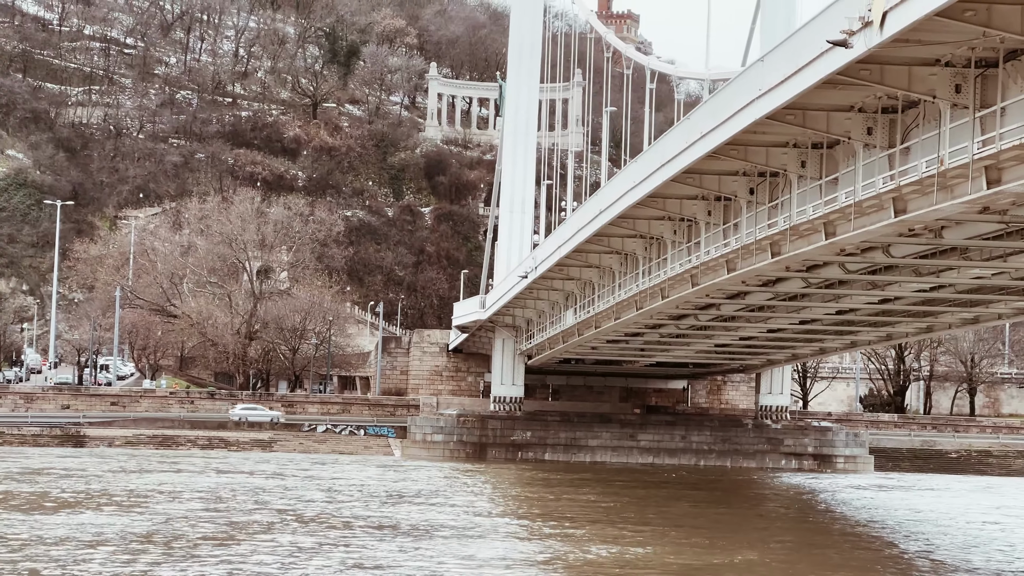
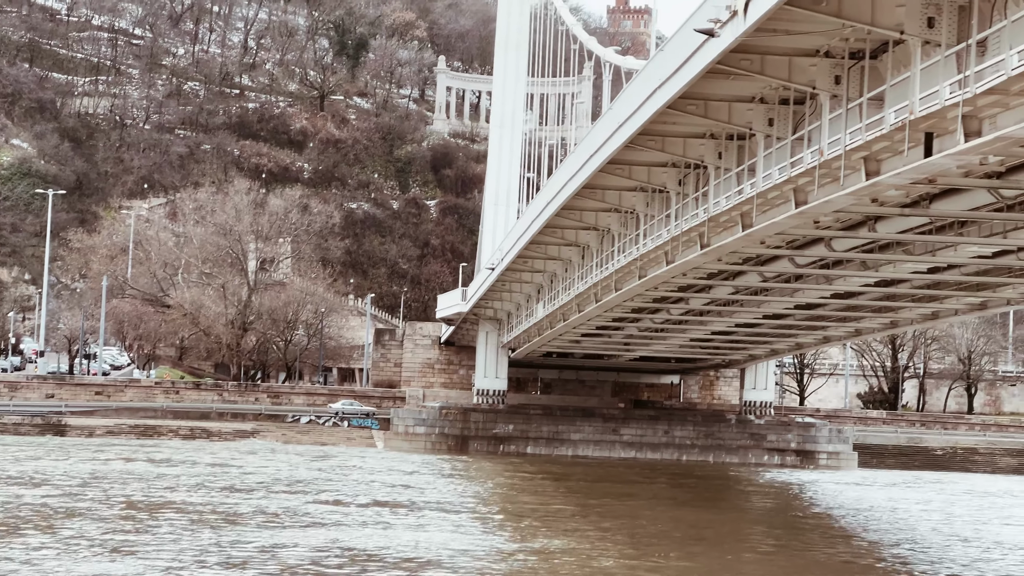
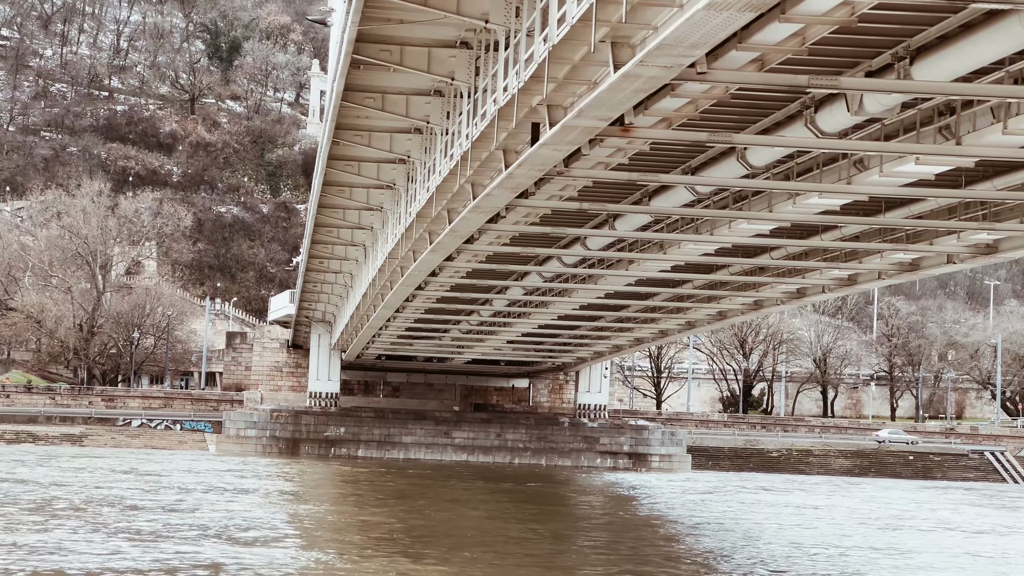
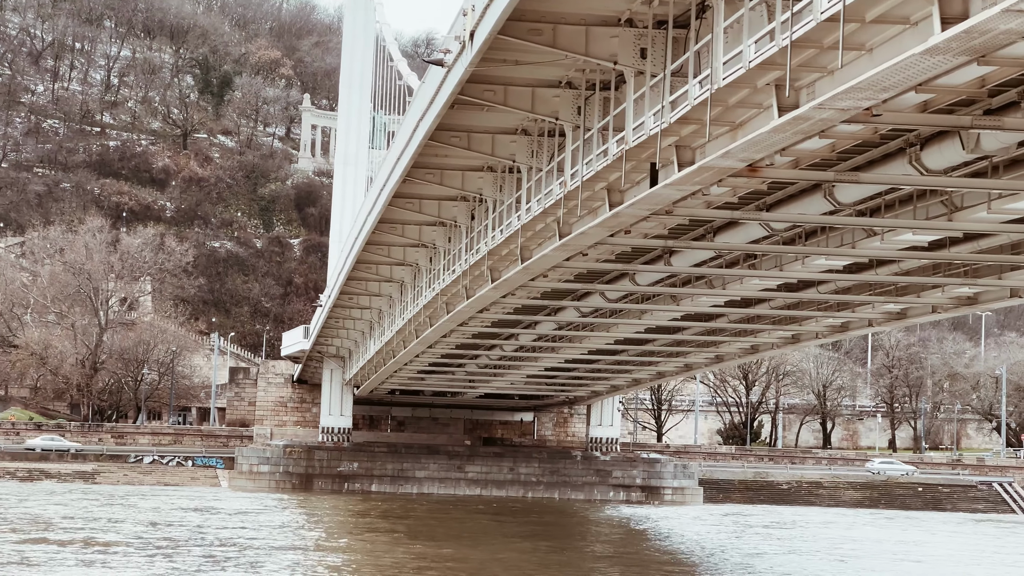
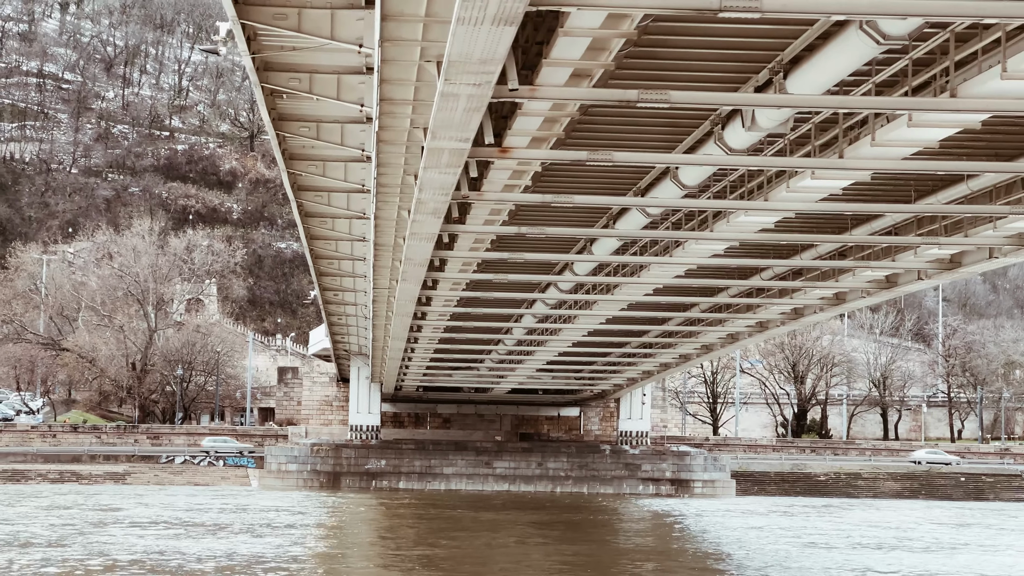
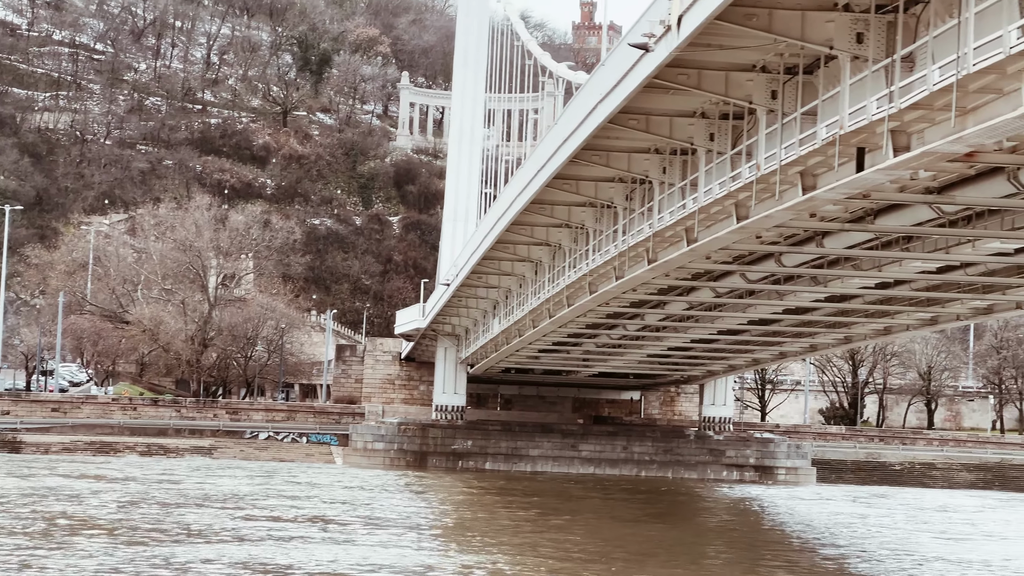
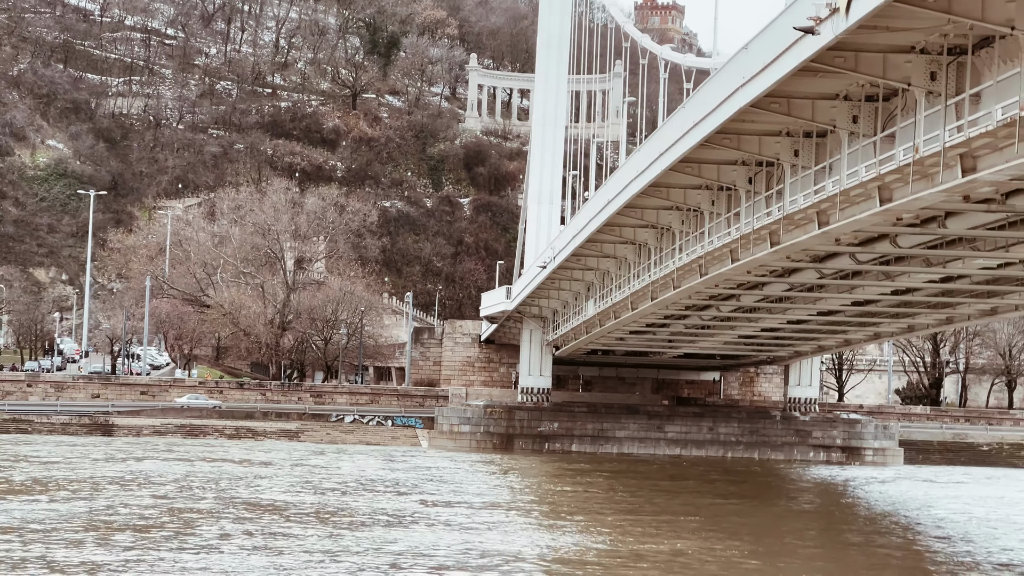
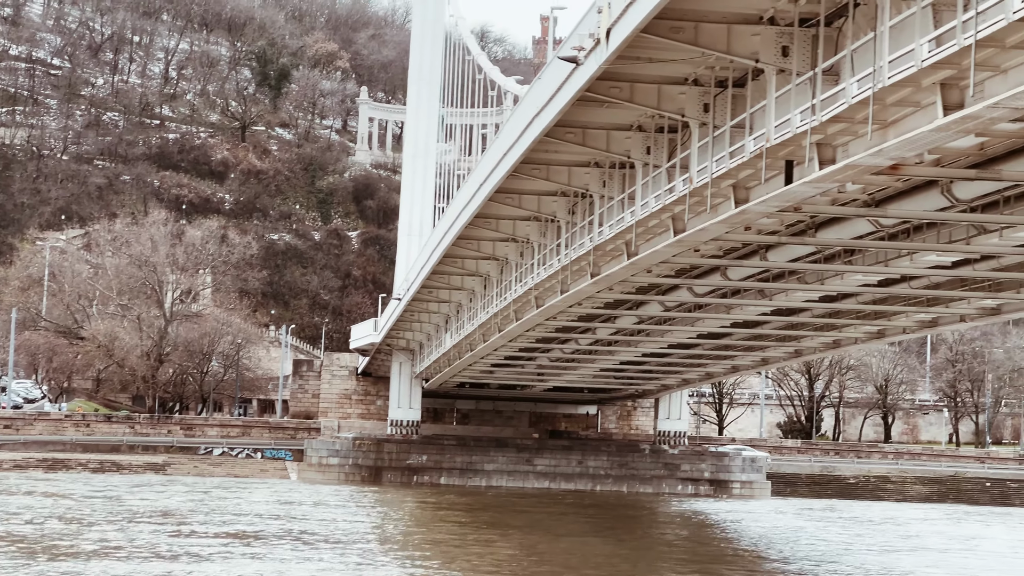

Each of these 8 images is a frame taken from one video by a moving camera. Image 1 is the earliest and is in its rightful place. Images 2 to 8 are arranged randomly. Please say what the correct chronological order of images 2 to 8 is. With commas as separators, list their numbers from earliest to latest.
7, 2, 6, 8, 4, 3, 5
